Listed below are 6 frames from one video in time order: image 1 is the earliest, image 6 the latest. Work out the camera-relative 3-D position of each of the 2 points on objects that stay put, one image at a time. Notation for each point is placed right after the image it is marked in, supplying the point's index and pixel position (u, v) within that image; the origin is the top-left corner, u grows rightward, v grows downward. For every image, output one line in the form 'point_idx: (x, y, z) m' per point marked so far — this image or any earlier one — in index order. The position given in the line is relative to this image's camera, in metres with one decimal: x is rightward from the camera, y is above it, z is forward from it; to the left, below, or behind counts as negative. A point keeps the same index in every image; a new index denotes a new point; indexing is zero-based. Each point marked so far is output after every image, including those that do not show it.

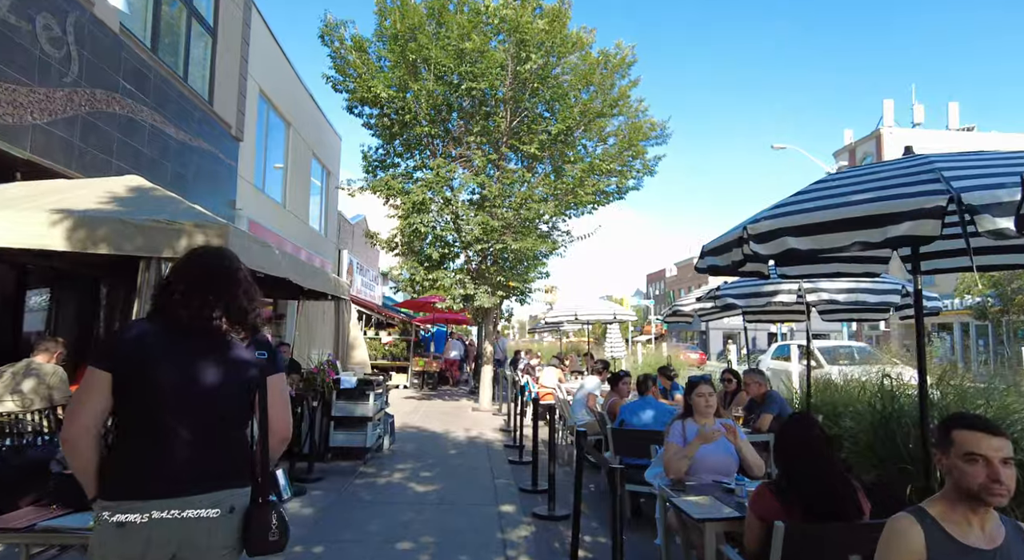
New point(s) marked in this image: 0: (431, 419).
0: (-1.7, -2.9, +12.4) m
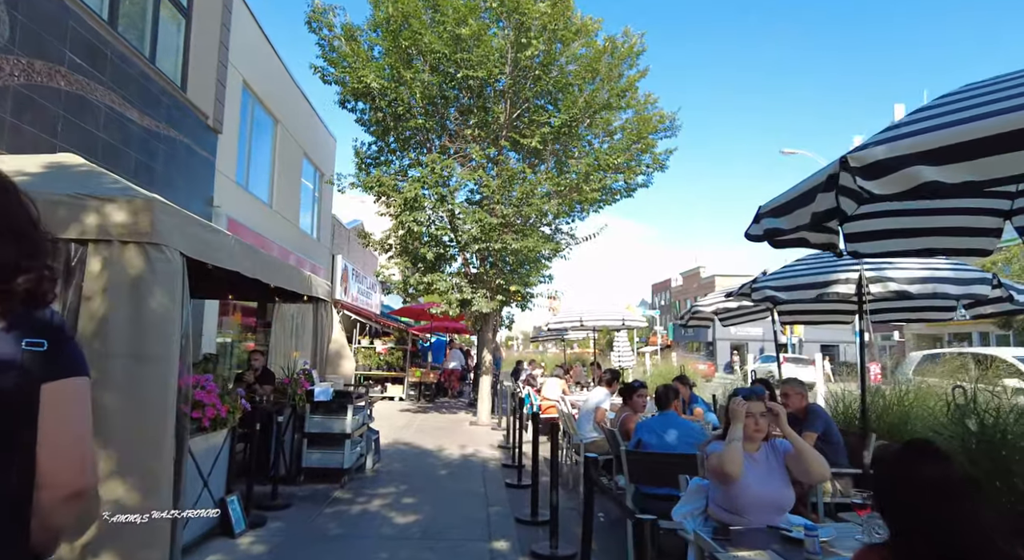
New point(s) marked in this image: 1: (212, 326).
0: (-1.7, -2.9, +11.5) m
1: (-5.5, -0.8, +11.0) m
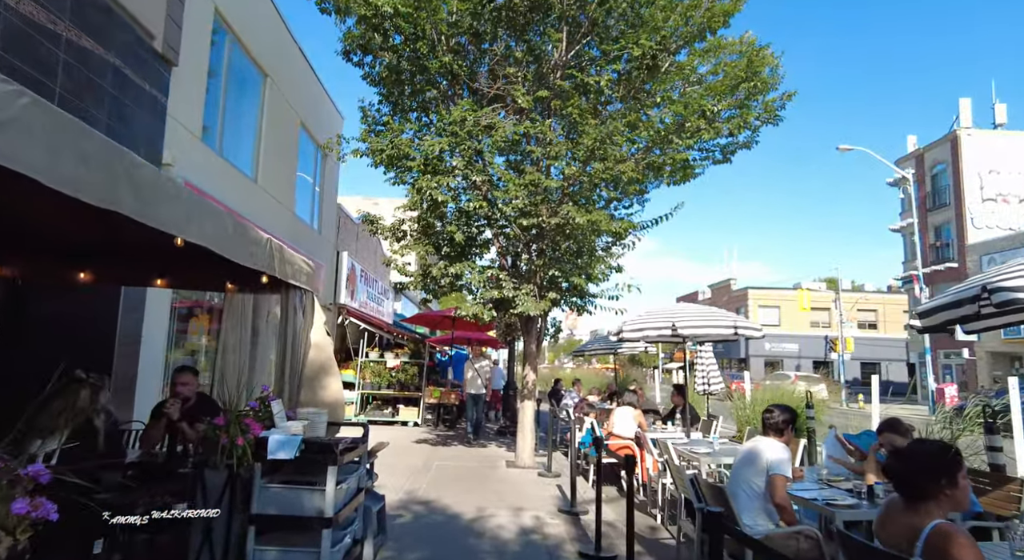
0: (-0.9, -2.8, +8.3) m
1: (-4.7, -0.6, +8.0) m
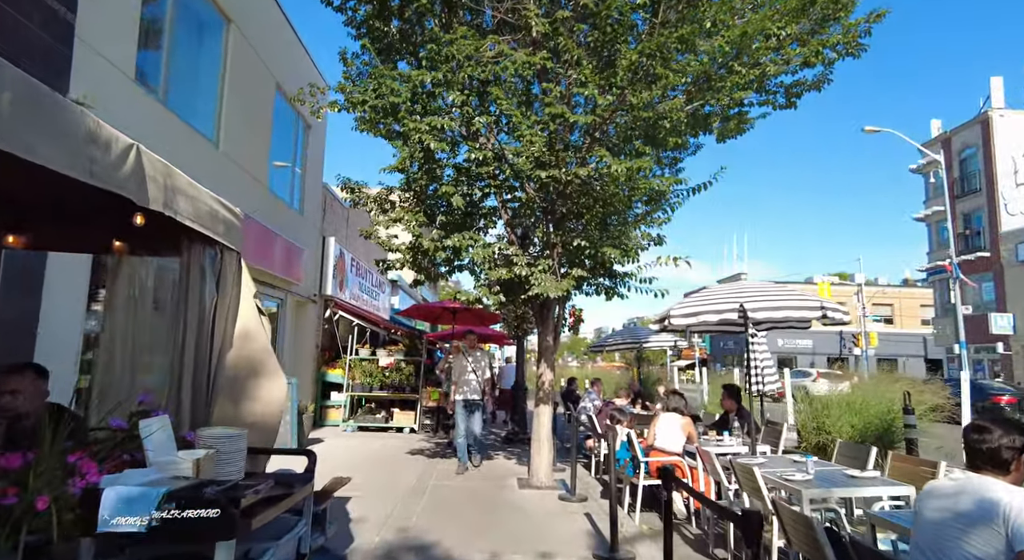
0: (-0.7, -2.5, +6.4) m
1: (-4.5, -0.4, +6.1) m
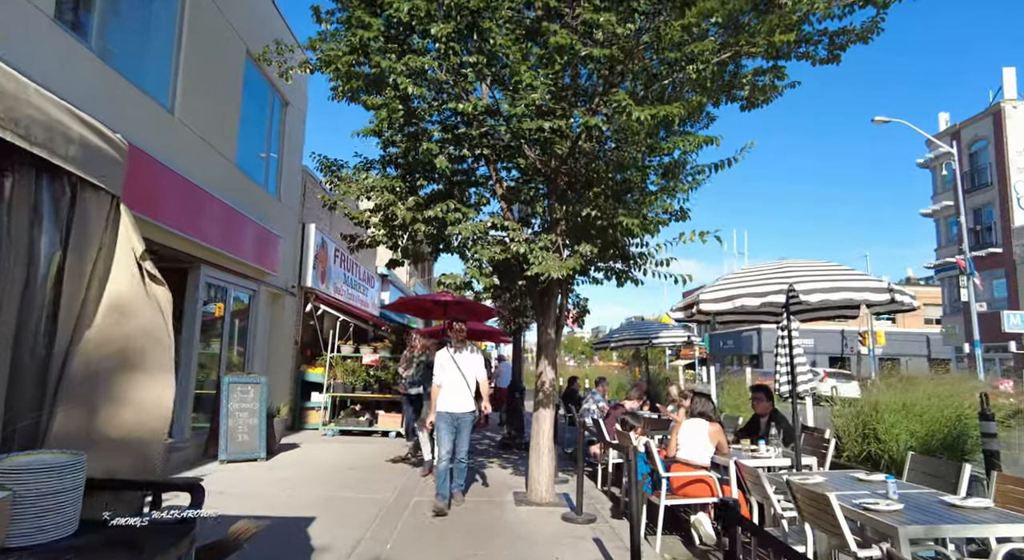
0: (-0.7, -2.3, +5.3) m
1: (-4.5, -0.2, +5.0) m
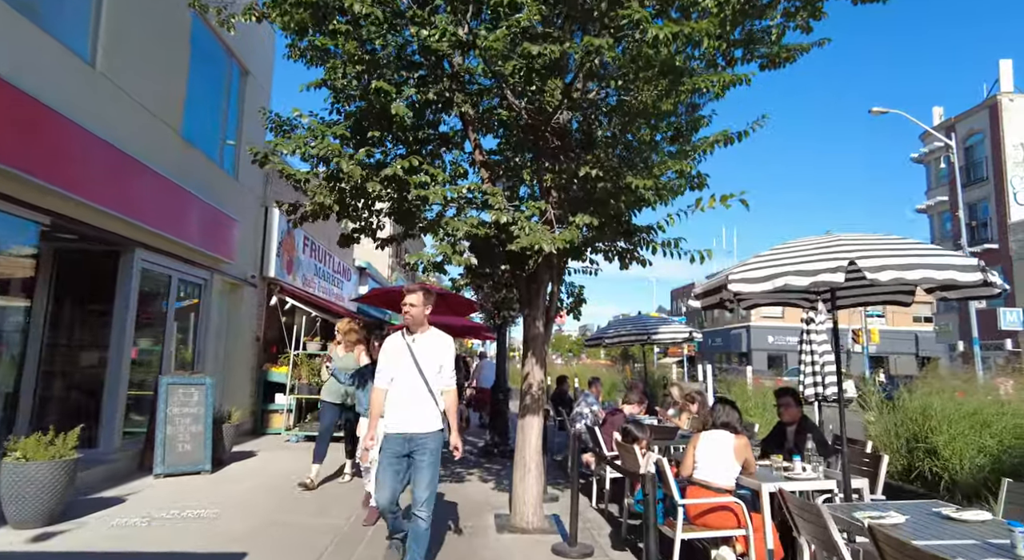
0: (-0.9, -2.1, +4.1) m
1: (-4.7, 0.0, +3.7) m
